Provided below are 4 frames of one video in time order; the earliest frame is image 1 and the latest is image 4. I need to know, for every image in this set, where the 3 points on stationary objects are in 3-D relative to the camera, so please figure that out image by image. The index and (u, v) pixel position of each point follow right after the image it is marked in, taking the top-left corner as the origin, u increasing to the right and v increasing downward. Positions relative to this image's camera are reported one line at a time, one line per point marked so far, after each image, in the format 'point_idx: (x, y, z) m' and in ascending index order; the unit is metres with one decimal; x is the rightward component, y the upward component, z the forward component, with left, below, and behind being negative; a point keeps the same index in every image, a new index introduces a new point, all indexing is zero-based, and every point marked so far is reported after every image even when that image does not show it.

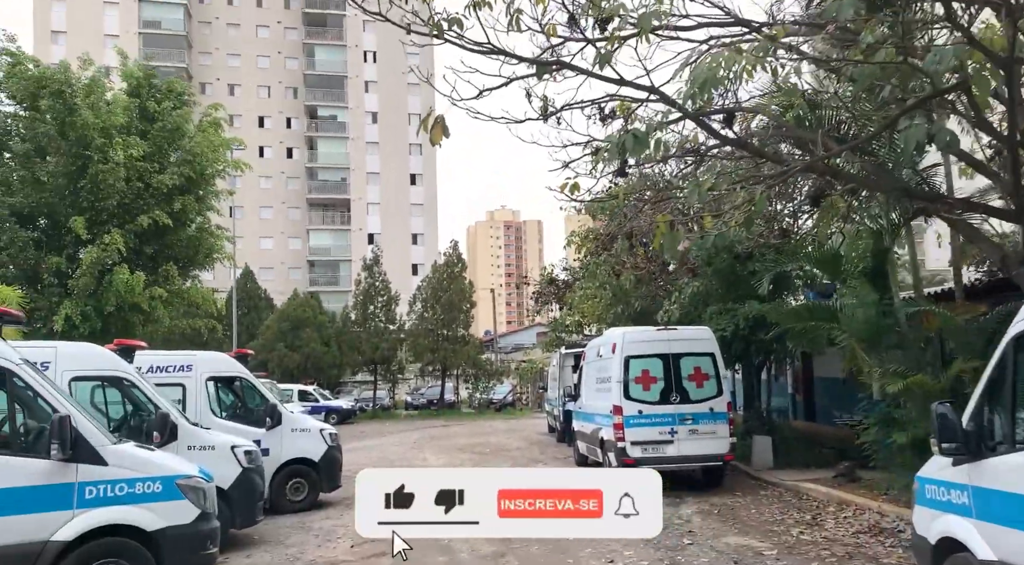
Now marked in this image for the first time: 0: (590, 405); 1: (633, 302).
0: (+1.3, -2.0, +13.4) m
1: (+2.2, -0.4, +15.4) m
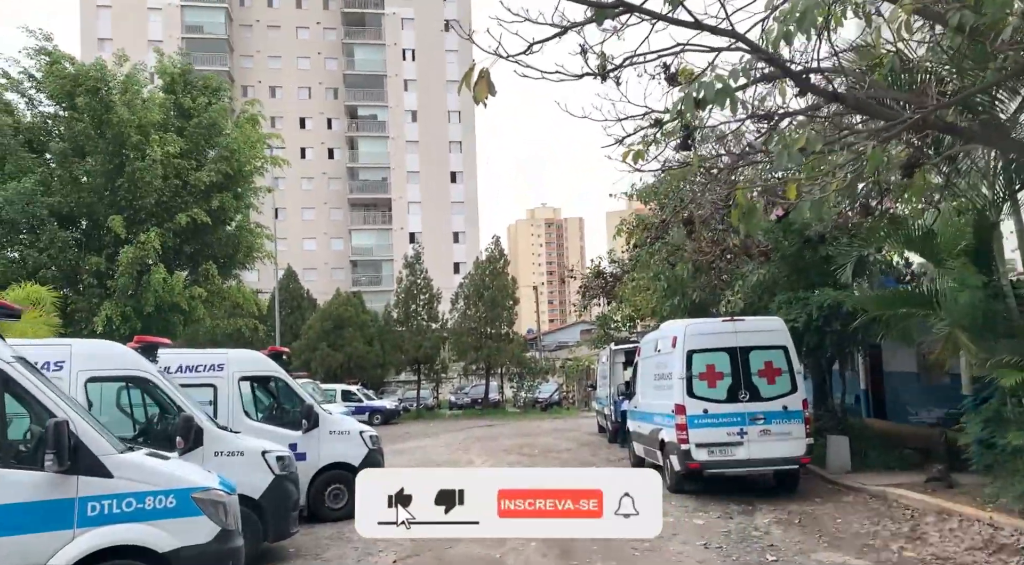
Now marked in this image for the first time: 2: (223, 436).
0: (+2.0, -1.8, +12.5) m
1: (+3.1, -0.2, +14.5) m
2: (-2.5, -1.4, +7.4) m
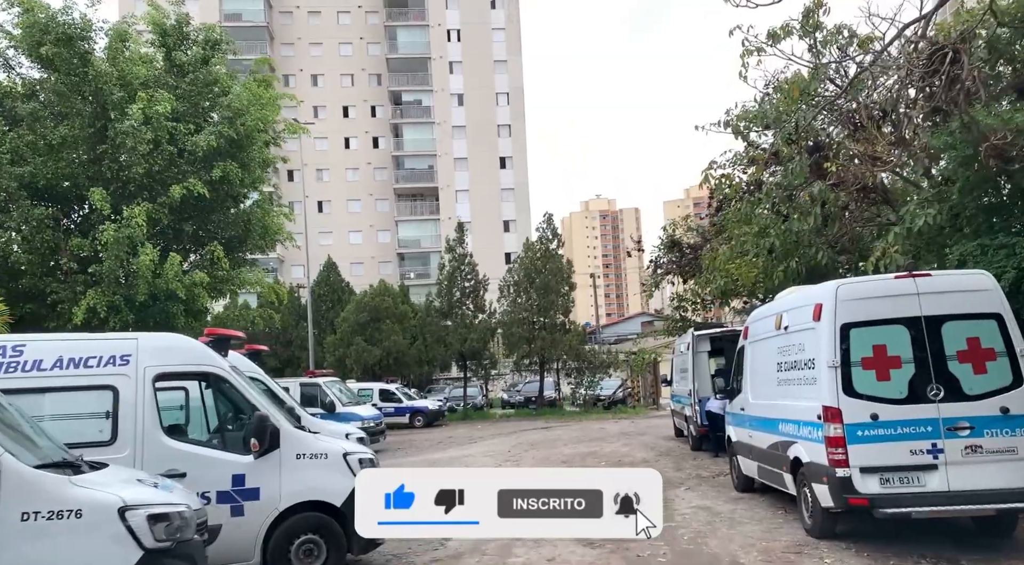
0: (+2.7, -1.3, +8.8) m
1: (+3.8, +0.4, +10.7) m
2: (-2.2, -1.0, +4.0) m
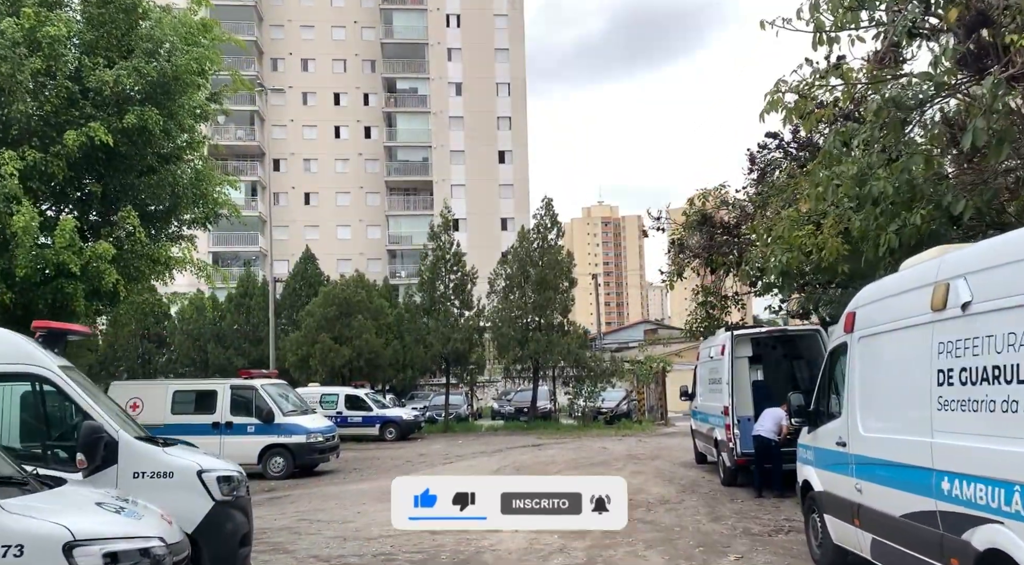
0: (+2.4, -1.0, +5.1) m
1: (+3.6, +0.6, +7.0) m
2: (-2.5, -0.5, +0.3) m
